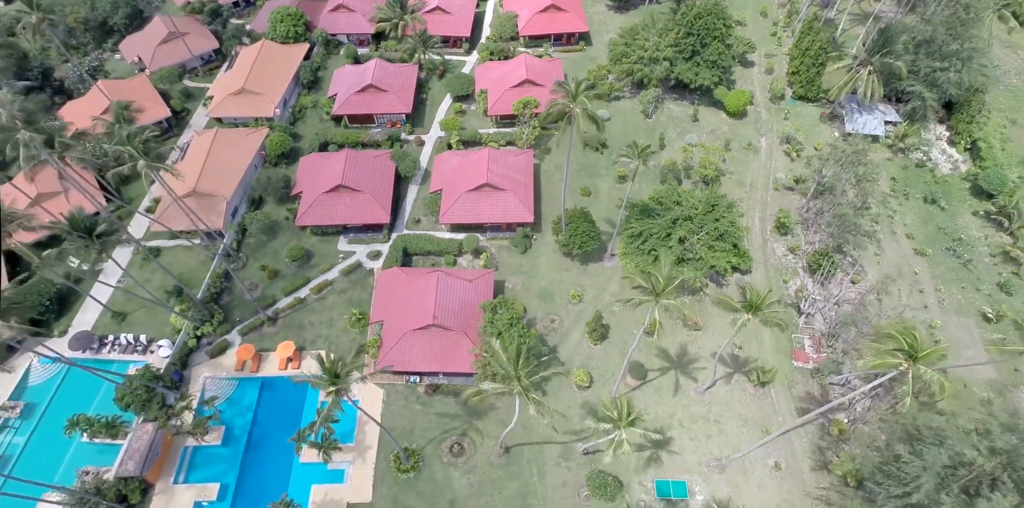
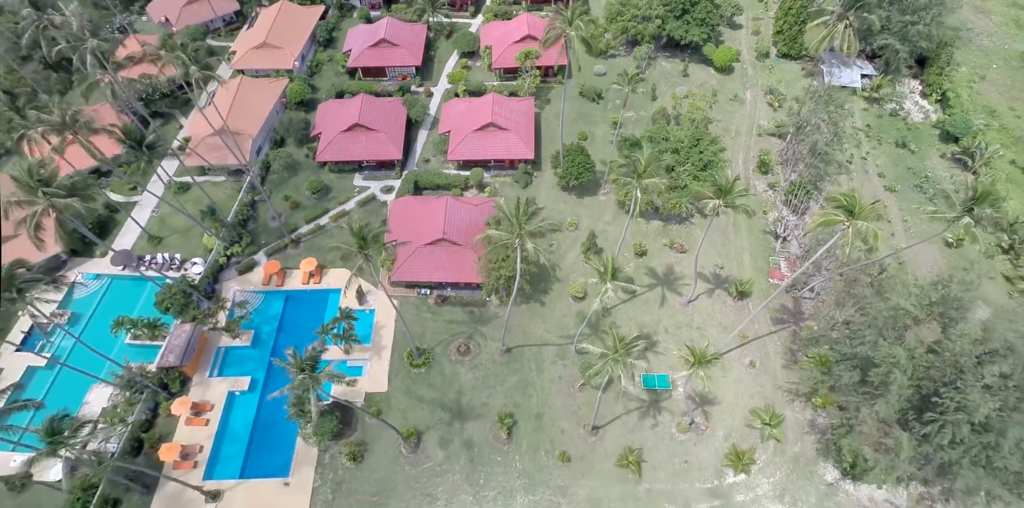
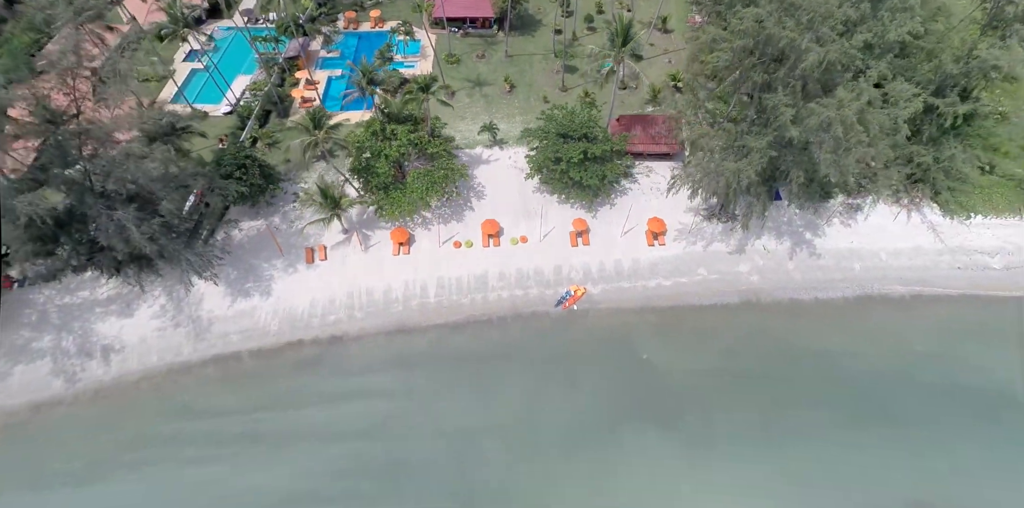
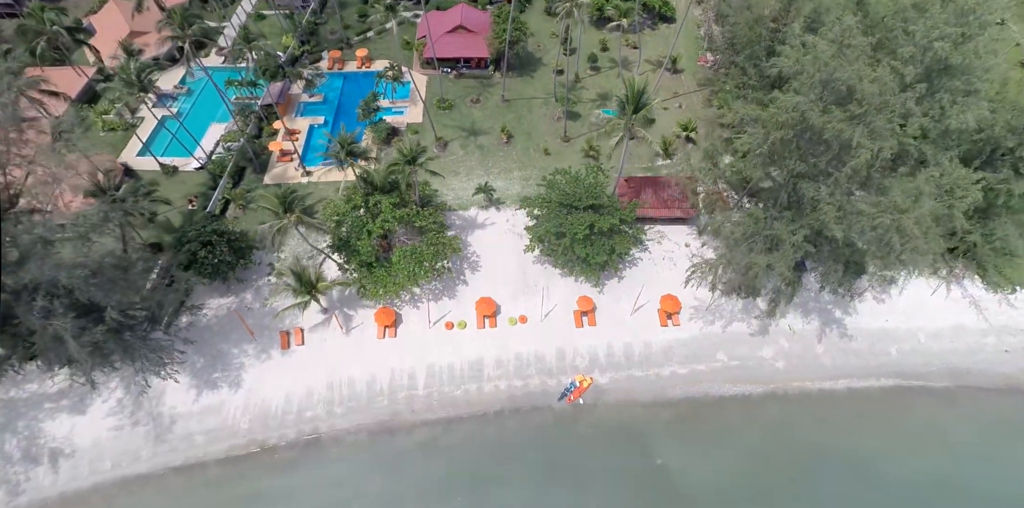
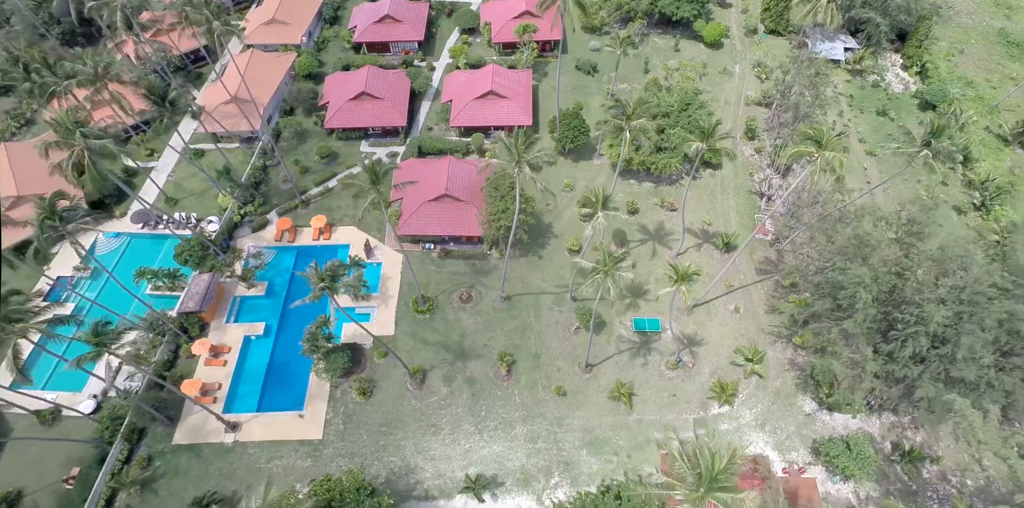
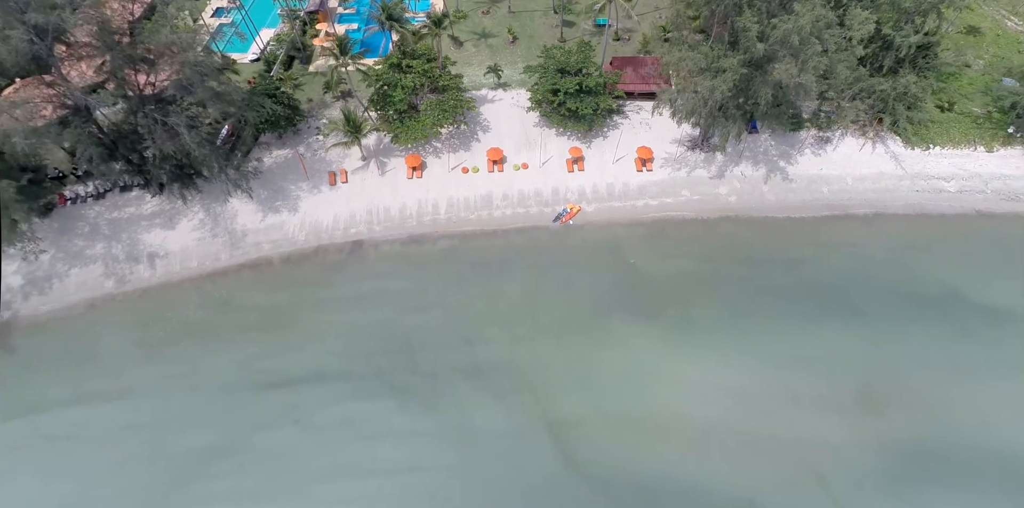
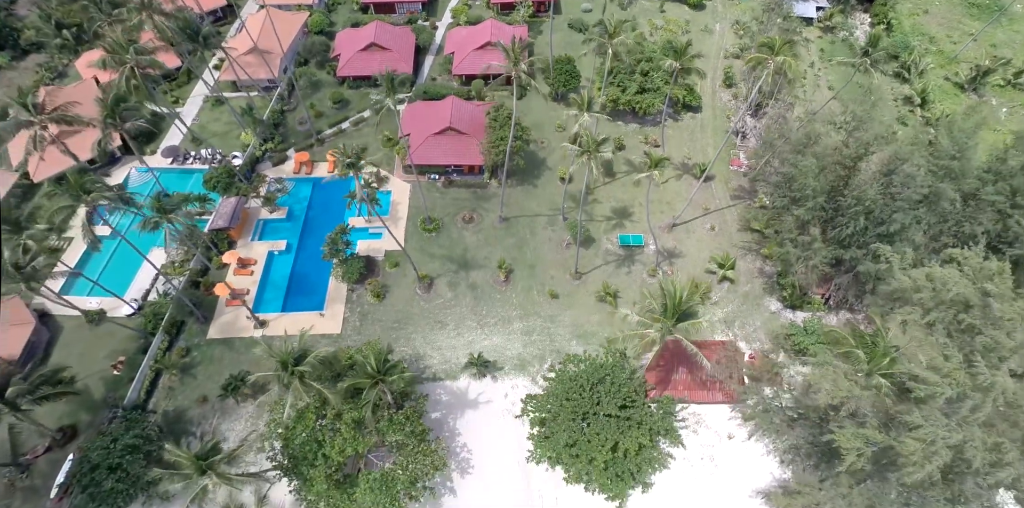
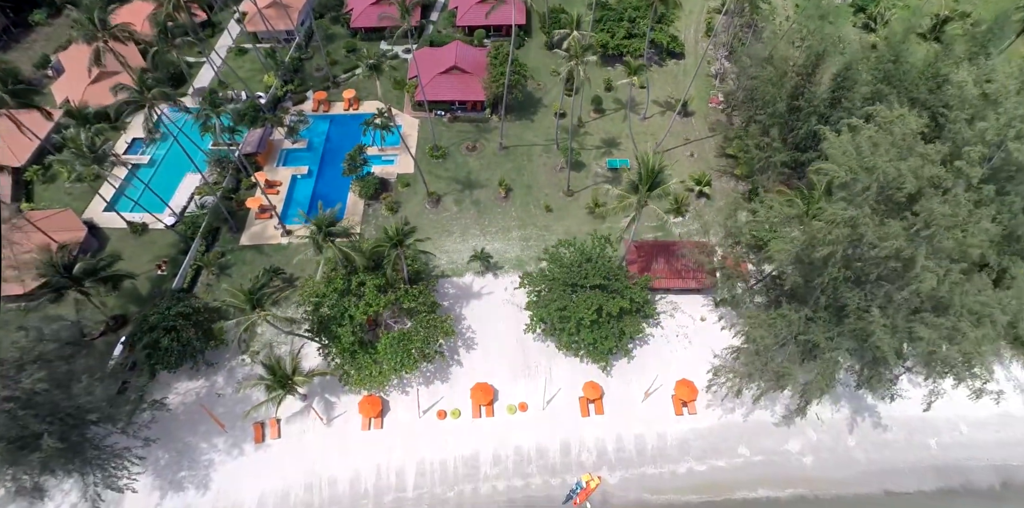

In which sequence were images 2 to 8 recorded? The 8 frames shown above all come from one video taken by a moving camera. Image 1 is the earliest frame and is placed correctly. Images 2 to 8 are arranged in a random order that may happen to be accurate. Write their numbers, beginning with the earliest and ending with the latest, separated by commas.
2, 5, 7, 8, 4, 3, 6
